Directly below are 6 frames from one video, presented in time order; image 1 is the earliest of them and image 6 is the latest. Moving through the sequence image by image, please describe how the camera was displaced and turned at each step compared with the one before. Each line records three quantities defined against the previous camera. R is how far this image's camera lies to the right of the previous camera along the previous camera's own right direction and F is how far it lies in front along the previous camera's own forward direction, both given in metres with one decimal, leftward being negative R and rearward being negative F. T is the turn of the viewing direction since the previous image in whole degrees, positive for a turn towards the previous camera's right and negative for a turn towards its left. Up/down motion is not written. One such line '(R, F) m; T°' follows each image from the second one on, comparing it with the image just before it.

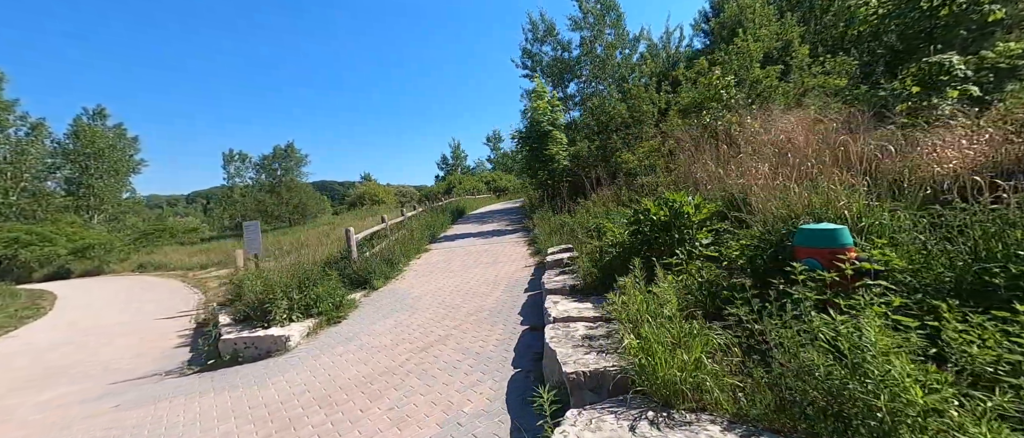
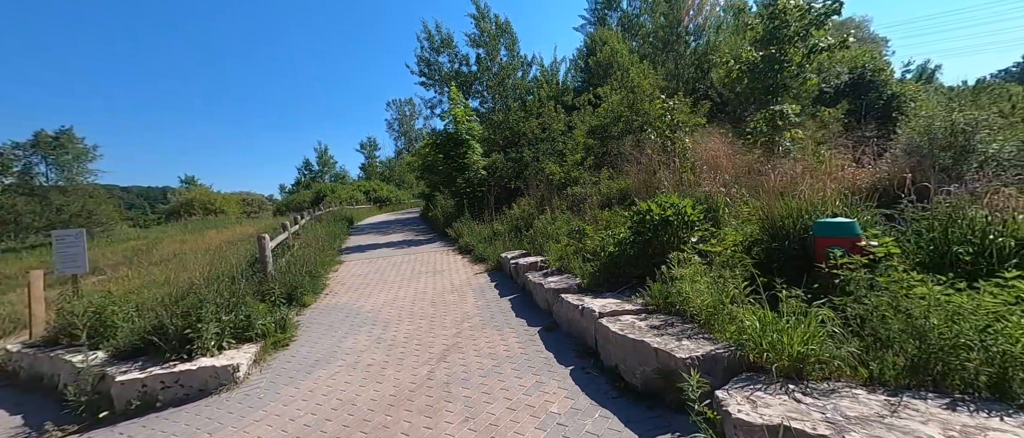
(-1.6, +0.4) m; +19°
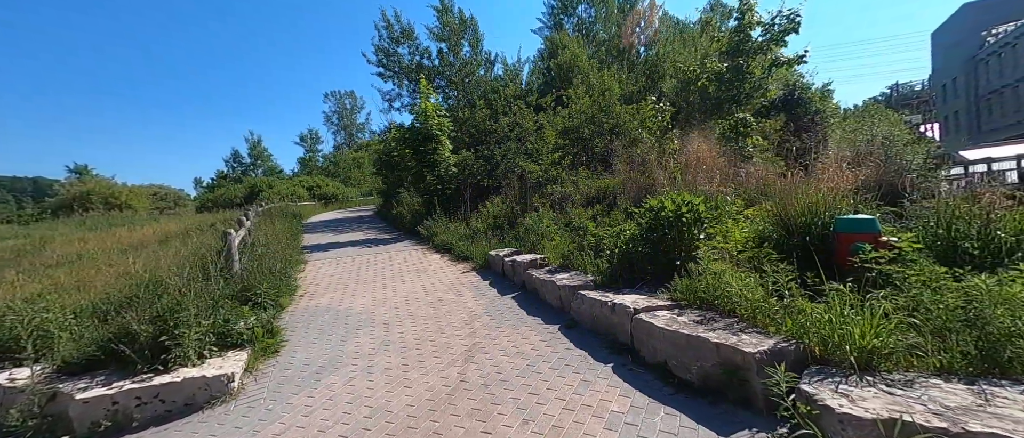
(-0.8, +0.2) m; +8°
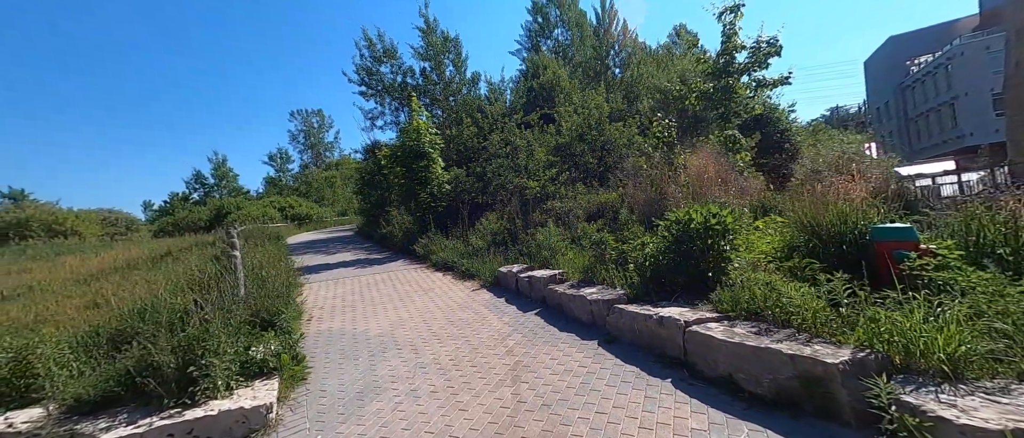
(-0.7, +0.1) m; +4°
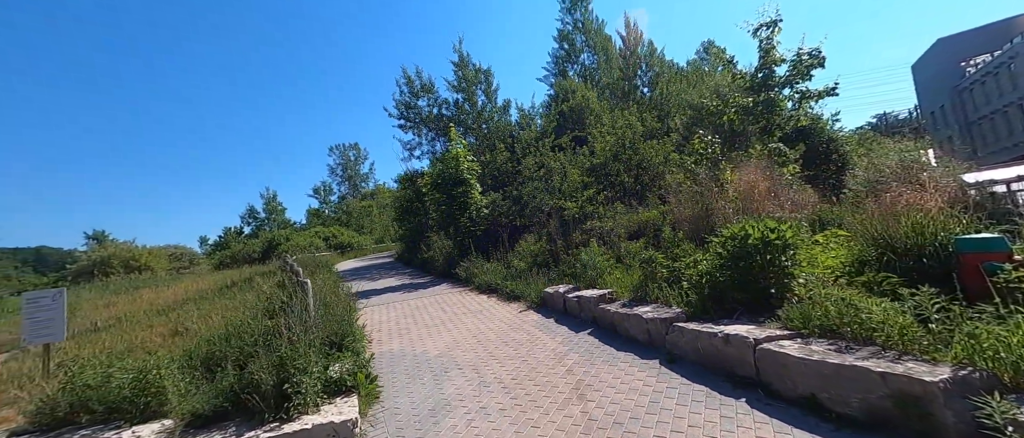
(-0.3, -0.2) m; -4°
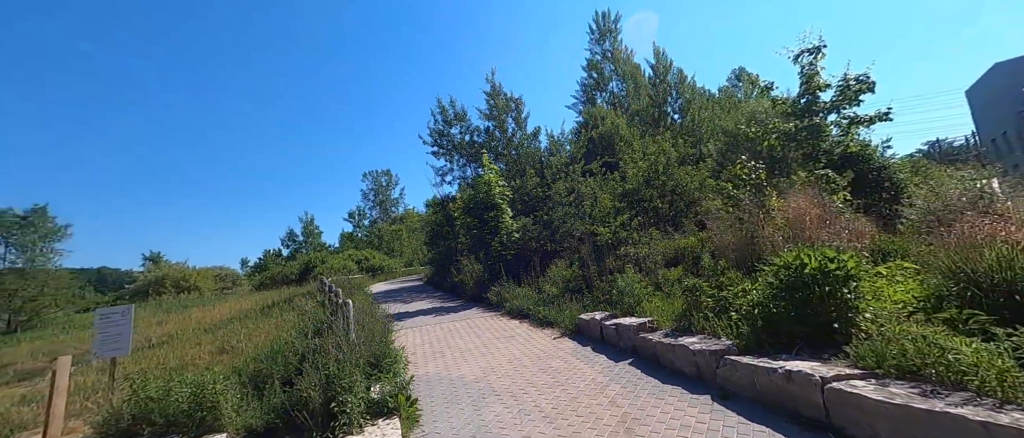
(-0.2, 0.0) m; -4°
